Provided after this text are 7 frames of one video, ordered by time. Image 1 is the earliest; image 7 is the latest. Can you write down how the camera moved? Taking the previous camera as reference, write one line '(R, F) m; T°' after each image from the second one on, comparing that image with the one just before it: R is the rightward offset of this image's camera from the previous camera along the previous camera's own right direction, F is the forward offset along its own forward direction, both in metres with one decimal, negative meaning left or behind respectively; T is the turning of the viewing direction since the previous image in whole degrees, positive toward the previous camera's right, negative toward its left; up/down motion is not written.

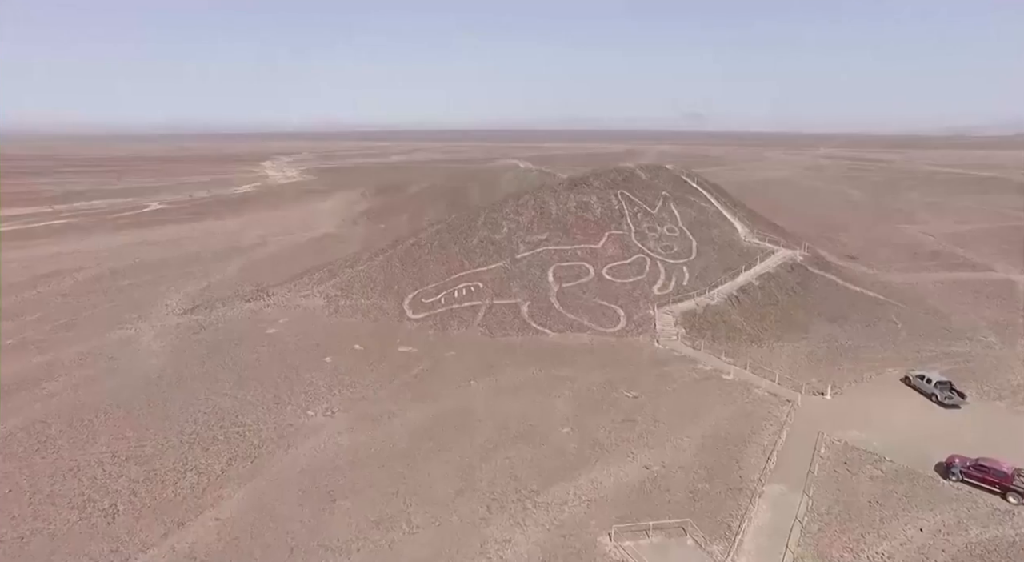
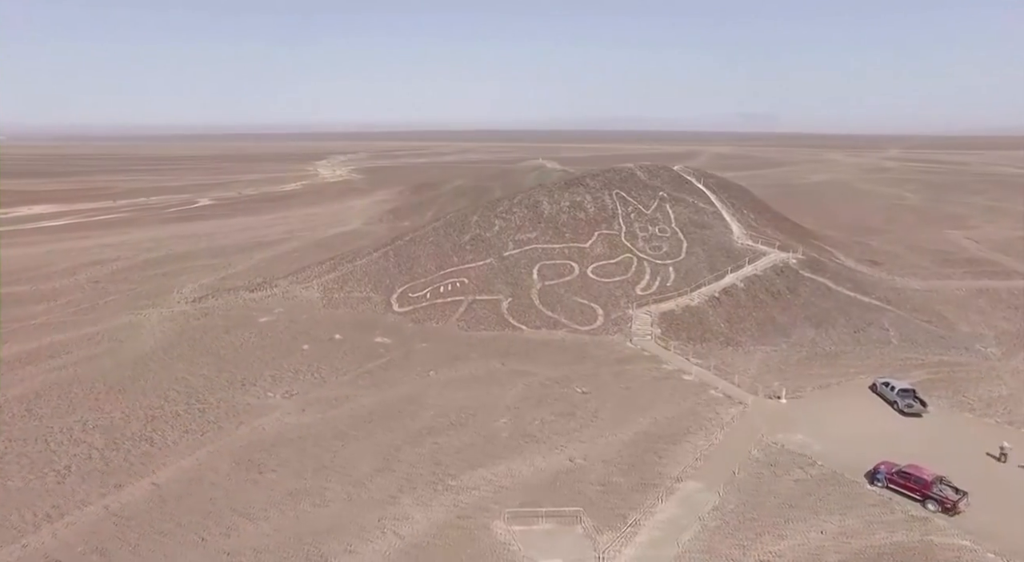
(+4.8, -0.7) m; -5°
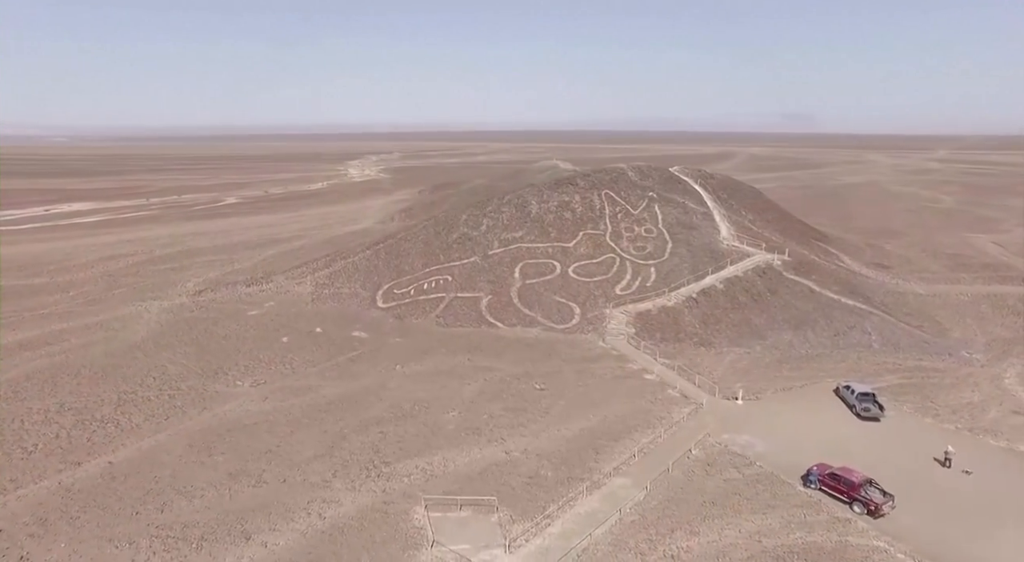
(+3.7, -0.5) m; -3°
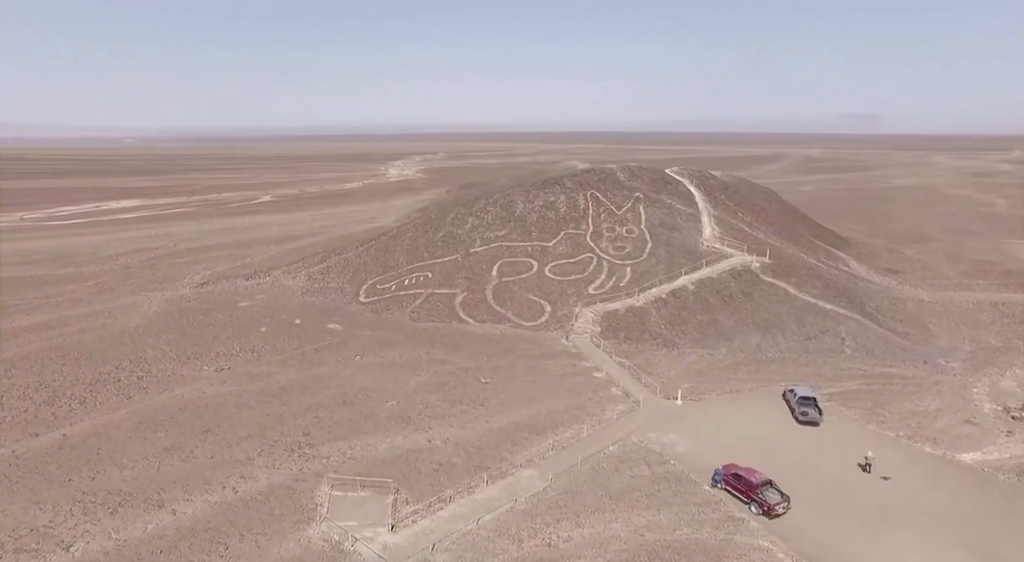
(+5.0, -0.6) m; -5°
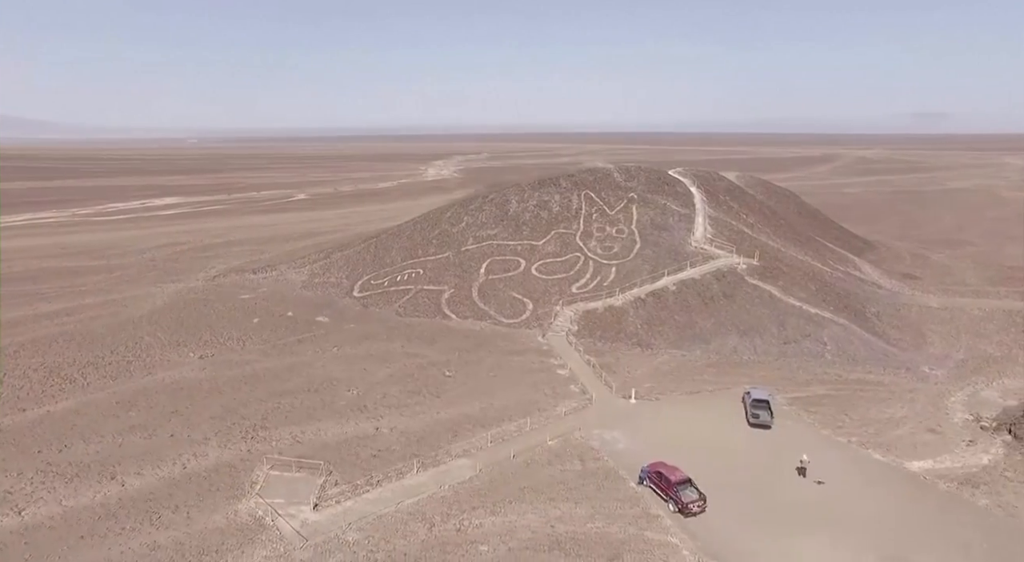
(+4.2, -0.5) m; -4°
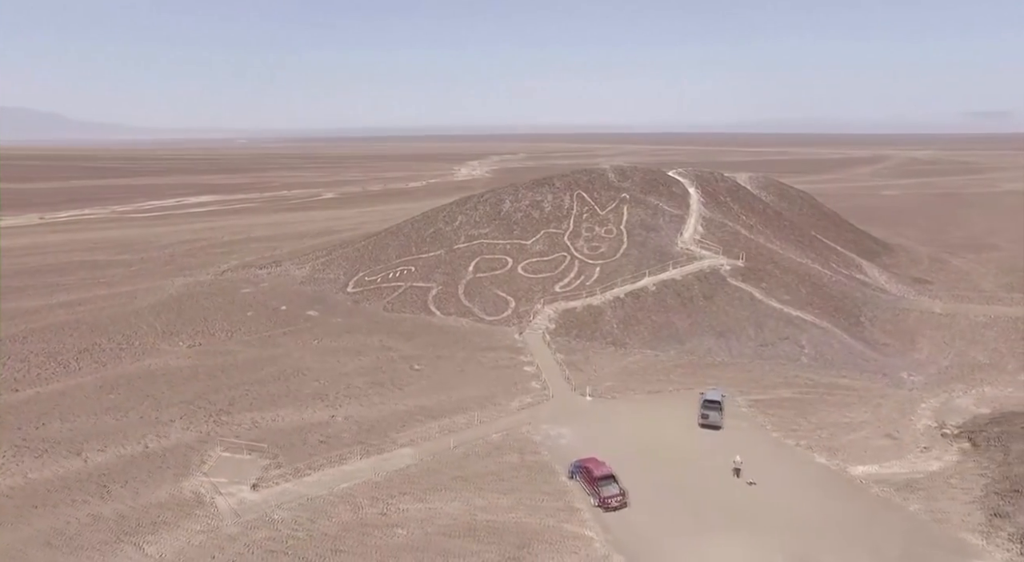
(+3.8, -0.5) m; -4°
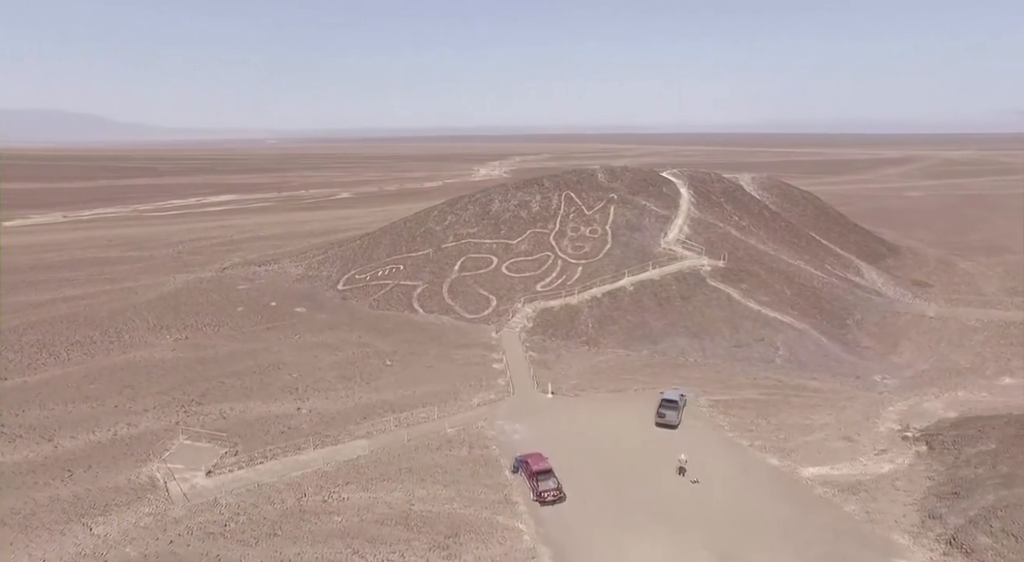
(+3.0, -0.4) m; -2°
